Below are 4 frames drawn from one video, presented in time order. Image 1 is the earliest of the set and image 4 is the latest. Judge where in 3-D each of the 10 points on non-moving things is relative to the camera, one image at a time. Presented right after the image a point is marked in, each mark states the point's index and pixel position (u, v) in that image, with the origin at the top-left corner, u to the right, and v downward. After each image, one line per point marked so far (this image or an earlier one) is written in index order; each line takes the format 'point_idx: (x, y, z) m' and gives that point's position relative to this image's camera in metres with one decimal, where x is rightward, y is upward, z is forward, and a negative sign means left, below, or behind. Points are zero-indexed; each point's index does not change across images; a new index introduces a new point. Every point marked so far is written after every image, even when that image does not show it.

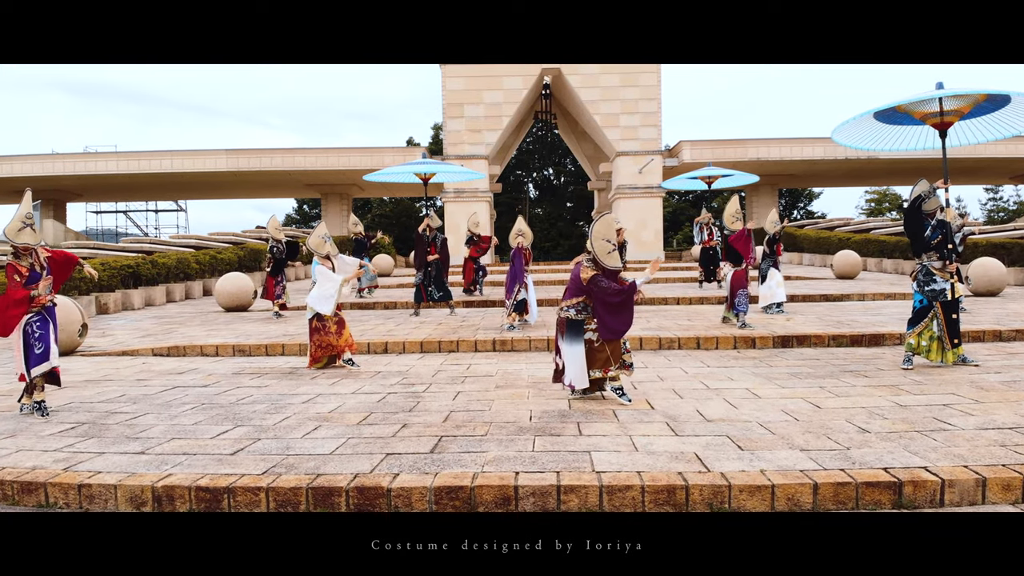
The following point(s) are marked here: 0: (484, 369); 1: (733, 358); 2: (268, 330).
0: (-0.3, -0.7, +5.8) m
1: (+2.1, -0.7, +6.2) m
2: (-3.2, -0.6, +8.5) m
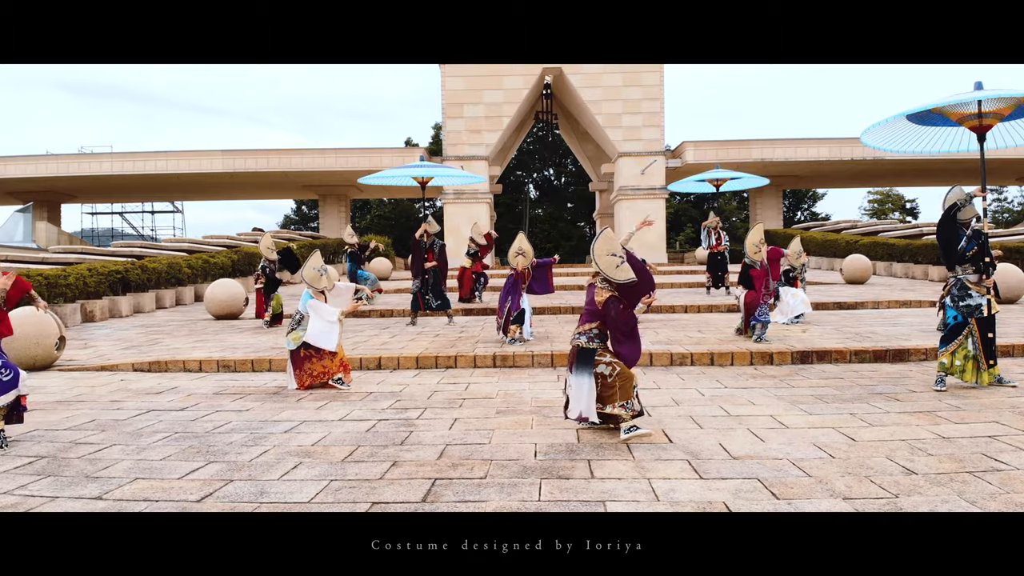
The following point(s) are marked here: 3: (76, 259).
0: (-0.2, -0.9, +5.4) m
1: (+2.2, -0.8, +5.8) m
2: (-3.2, -0.7, +8.1) m
3: (-8.8, +0.6, +13.0) m
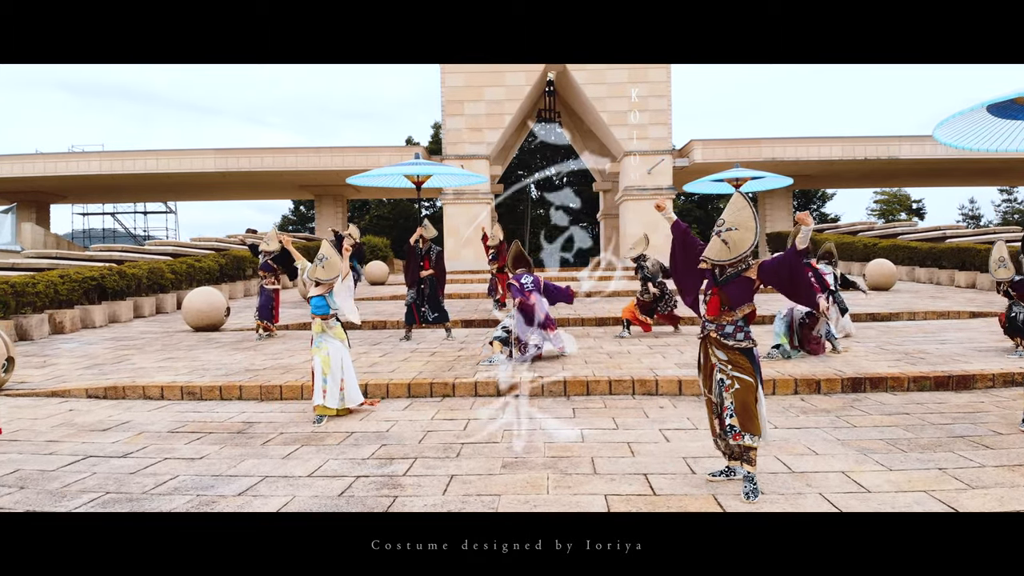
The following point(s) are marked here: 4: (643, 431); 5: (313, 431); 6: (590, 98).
0: (-0.2, -1.0, +4.5) m
1: (+2.2, -1.0, +4.9) m
2: (-3.1, -0.8, +7.3) m
3: (-8.8, +0.5, +12.2) m
4: (+0.9, -1.0, +4.4) m
5: (-1.5, -1.0, +4.7) m
6: (+2.2, +5.5, +18.6) m
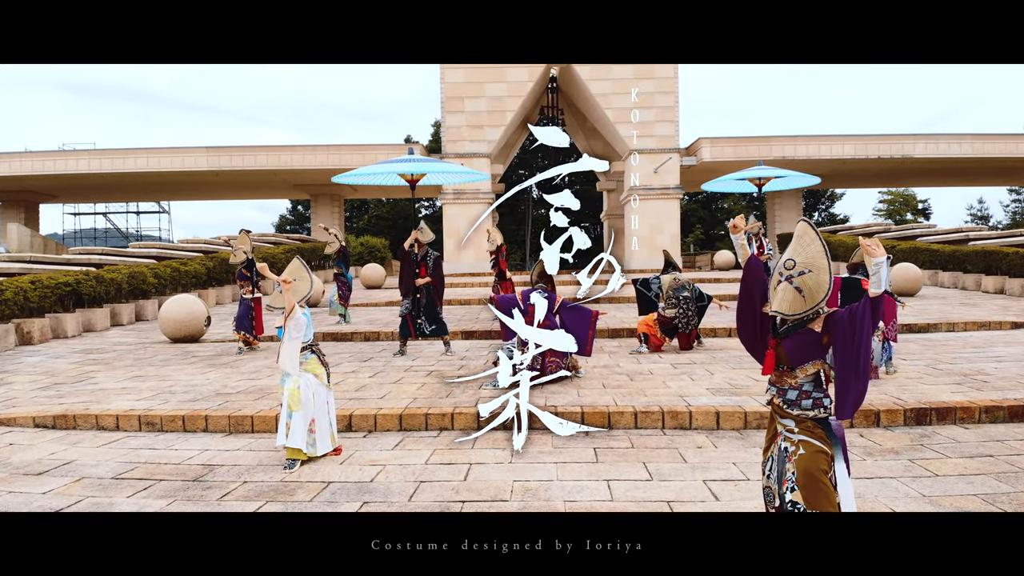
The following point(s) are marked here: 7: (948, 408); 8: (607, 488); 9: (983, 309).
0: (-0.1, -1.1, +3.7) m
1: (+2.3, -1.1, +4.1) m
2: (-3.1, -0.9, +6.5) m
3: (-8.7, +0.3, +11.4) m
4: (+1.0, -1.1, +3.6) m
5: (-1.4, -1.2, +3.9) m
6: (+2.3, +5.4, +17.8) m
7: (+3.3, -0.9, +4.9) m
8: (+0.5, -1.1, +3.6) m
9: (+8.2, -0.4, +11.1) m
